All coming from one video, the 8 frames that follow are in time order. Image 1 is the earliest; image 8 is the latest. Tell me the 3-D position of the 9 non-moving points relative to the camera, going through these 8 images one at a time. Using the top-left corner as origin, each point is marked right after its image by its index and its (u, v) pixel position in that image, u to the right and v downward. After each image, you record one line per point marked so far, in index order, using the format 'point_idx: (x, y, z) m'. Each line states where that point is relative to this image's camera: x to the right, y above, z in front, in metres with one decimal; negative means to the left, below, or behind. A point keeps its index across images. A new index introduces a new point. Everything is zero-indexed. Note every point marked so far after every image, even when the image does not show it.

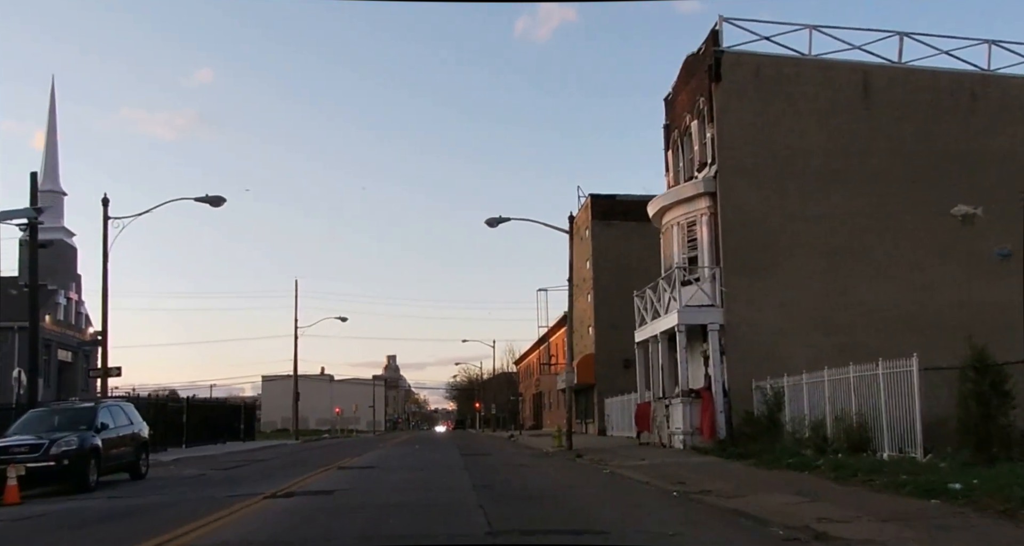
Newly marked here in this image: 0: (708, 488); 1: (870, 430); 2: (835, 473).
0: (+3.1, -3.4, +14.4) m
1: (+7.2, -3.2, +18.5) m
2: (+5.2, -3.2, +14.6) m
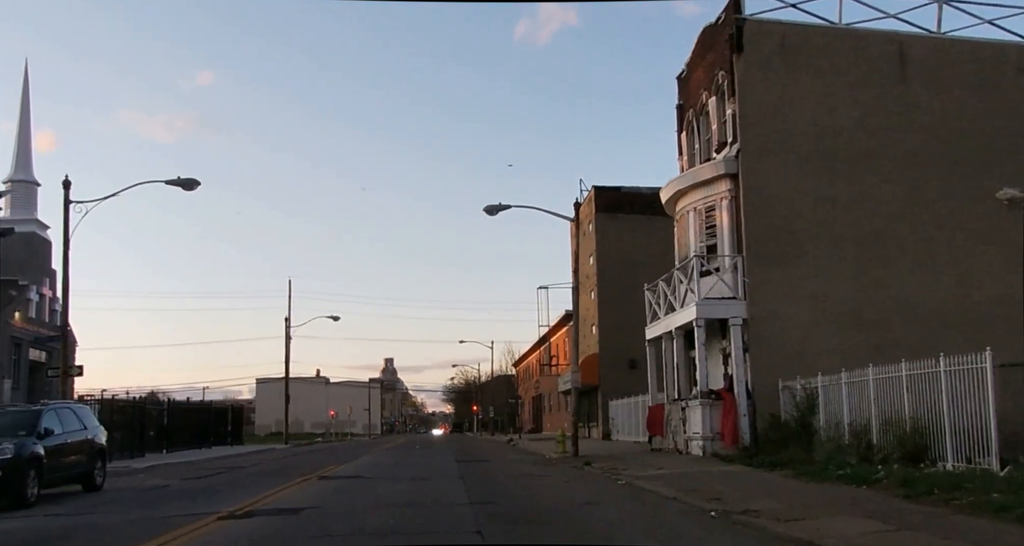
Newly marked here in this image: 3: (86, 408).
0: (+3.2, -3.1, +12.0) m
1: (+7.3, -2.9, +16.1) m
2: (+5.2, -2.9, +12.2) m
3: (-9.2, -2.9, +19.9) m
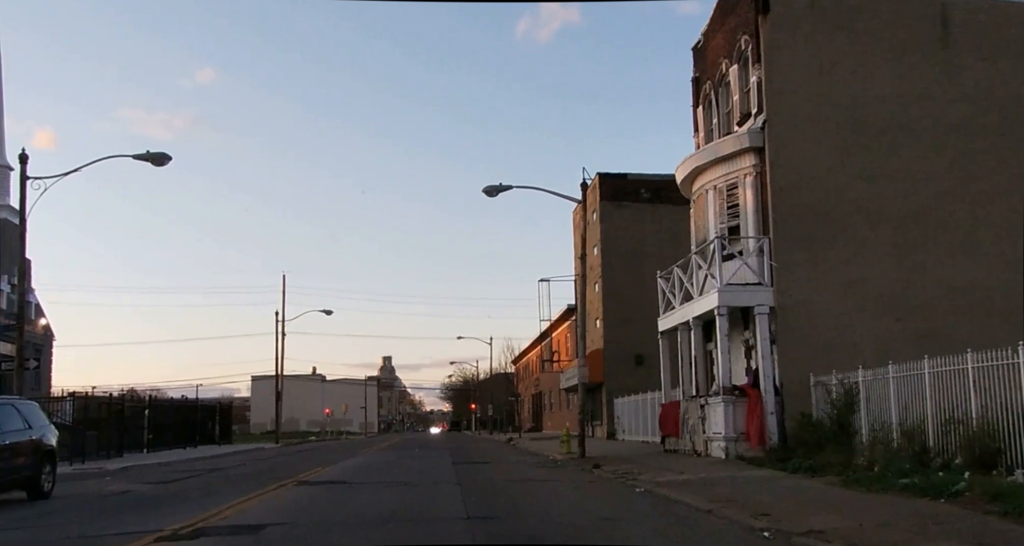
0: (+3.2, -2.7, +9.8) m
1: (+7.3, -2.5, +13.9) m
2: (+5.3, -2.5, +10.0) m
3: (-9.2, -2.5, +17.6) m
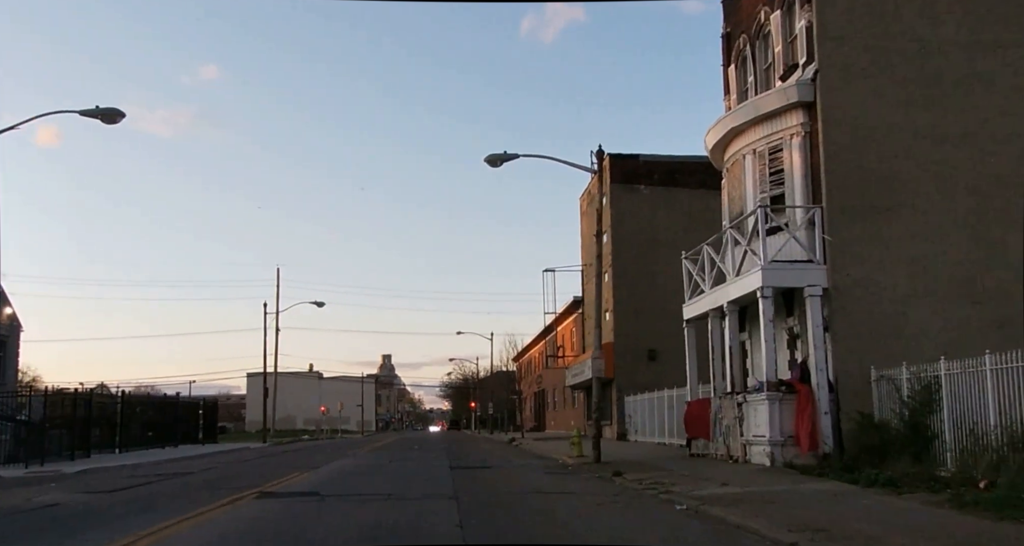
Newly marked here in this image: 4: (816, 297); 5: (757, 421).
0: (+3.4, -2.2, +6.6) m
1: (+7.5, -2.0, +10.7) m
2: (+5.4, -2.0, +6.9) m
3: (-9.0, -2.0, +14.5) m
4: (+5.9, -0.5, +17.8) m
5: (+4.9, -3.0, +18.5) m
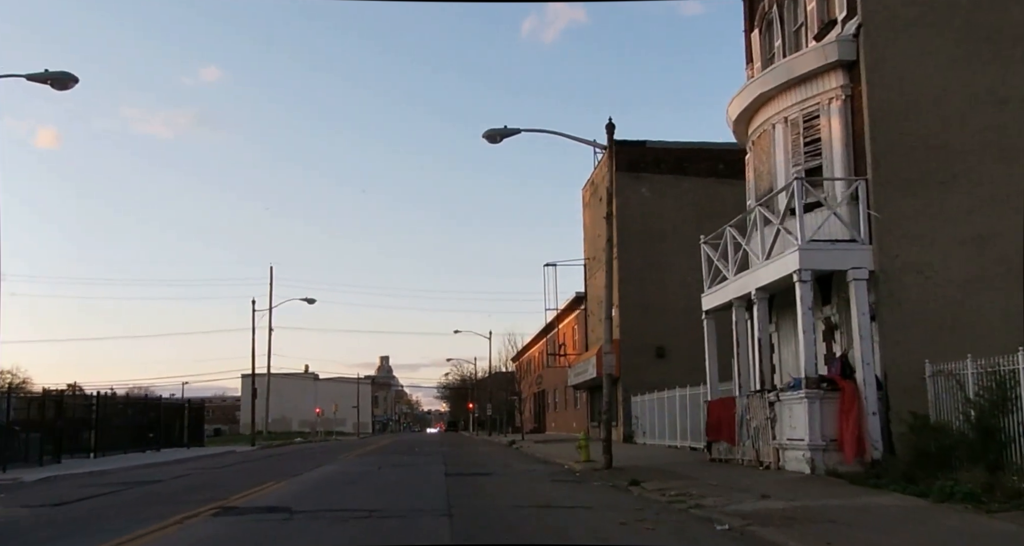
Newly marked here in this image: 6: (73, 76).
0: (+3.4, -1.9, +4.4) m
1: (+7.5, -1.7, +8.5) m
2: (+5.5, -1.7, +4.7) m
3: (-9.0, -1.7, +12.3) m
4: (+5.9, -0.1, +15.7) m
5: (+5.0, -2.6, +16.3) m
6: (-8.3, +3.8, +17.4) m
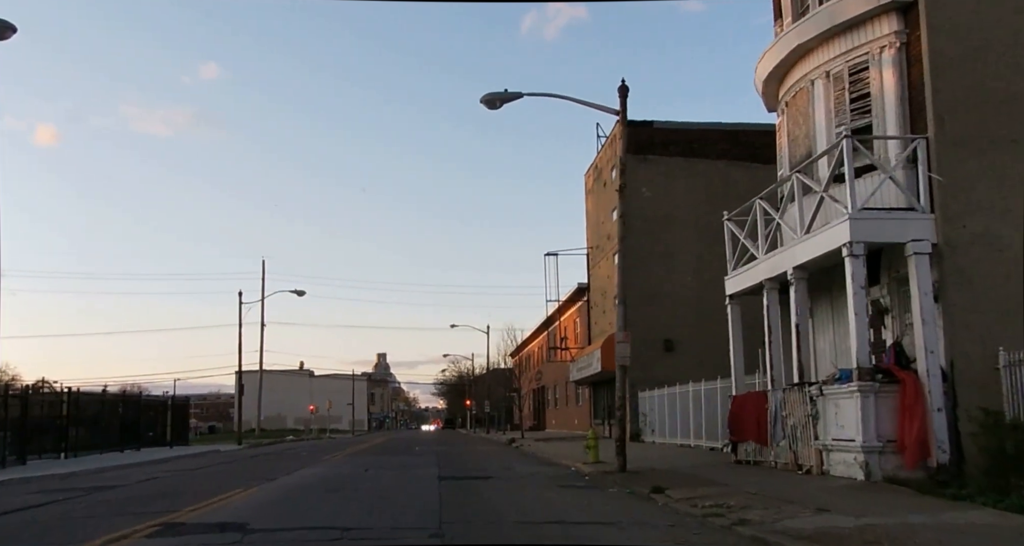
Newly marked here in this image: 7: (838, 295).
0: (+3.5, -1.5, +2.2) m
1: (+7.6, -1.3, +6.3) m
2: (+5.6, -1.3, +2.5) m
3: (-8.9, -1.3, +10.0) m
4: (+6.0, +0.2, +13.4) m
5: (+5.0, -2.3, +14.1) m
6: (-8.3, +4.2, +15.2) m
7: (+5.9, -0.4, +16.1) m
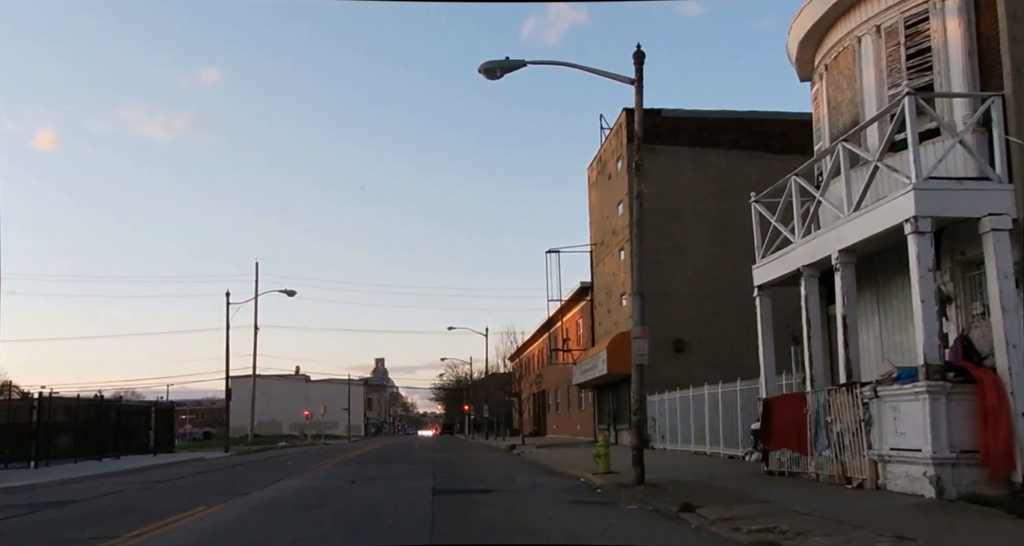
0: (+3.6, -1.2, +0.2) m
1: (+7.7, -1.0, +4.3) m
2: (+5.7, -1.0, +0.4) m
3: (-8.8, -1.1, +8.0) m
4: (+6.1, +0.5, +11.4) m
5: (+5.1, -2.0, +12.0) m
6: (-8.2, +4.4, +13.1) m
7: (+5.9, -0.2, +14.0) m
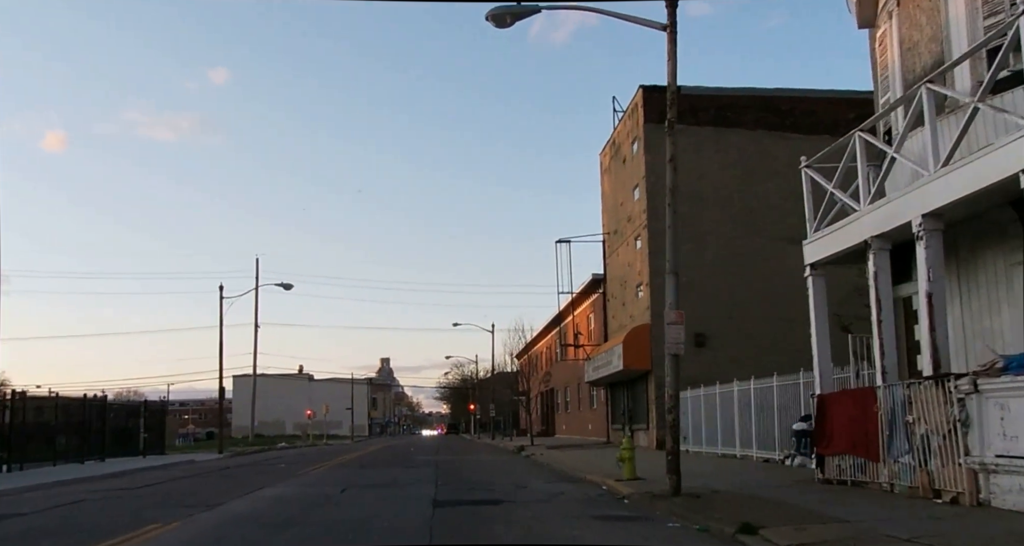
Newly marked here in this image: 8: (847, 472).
0: (+3.7, -0.9, -2.2) m
1: (+7.8, -0.7, +1.9) m
2: (+5.8, -0.7, -1.9) m
3: (-8.7, -0.7, +5.7) m
4: (+6.2, +0.9, +9.1) m
5: (+5.3, -1.6, +9.7) m
6: (-8.0, +4.7, +10.9) m
7: (+6.1, +0.2, +11.7) m
8: (+4.8, -2.9, +13.4) m
